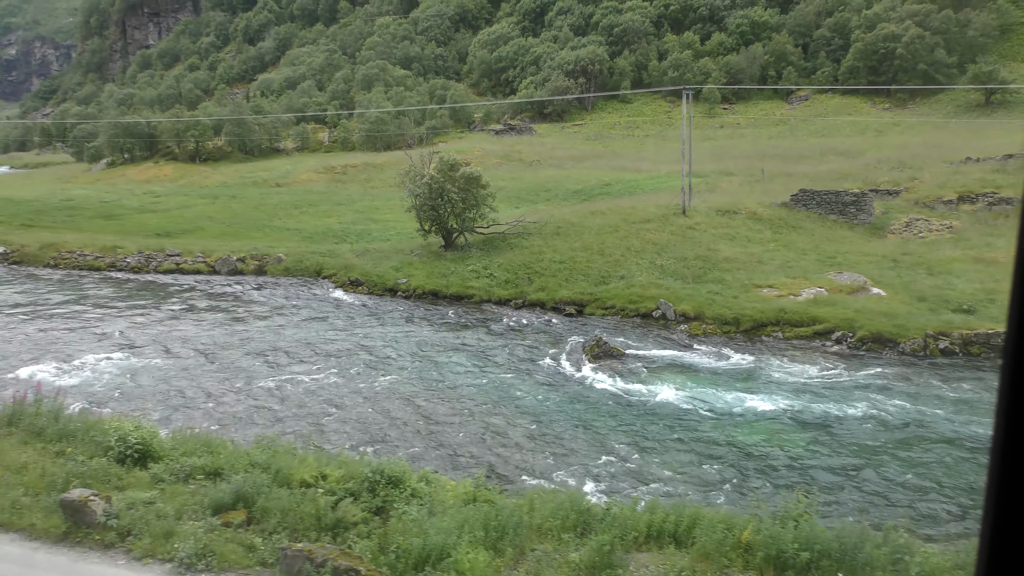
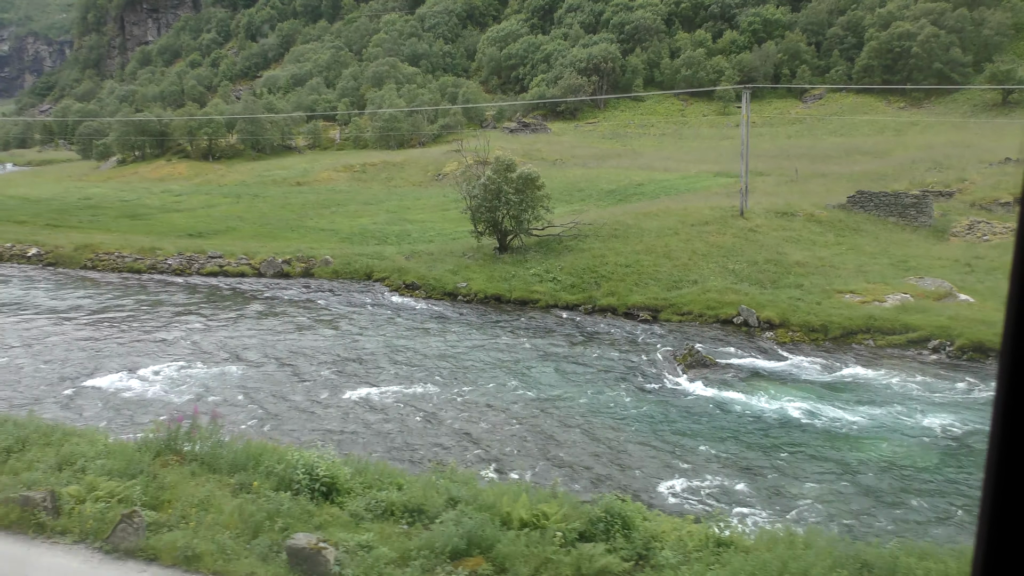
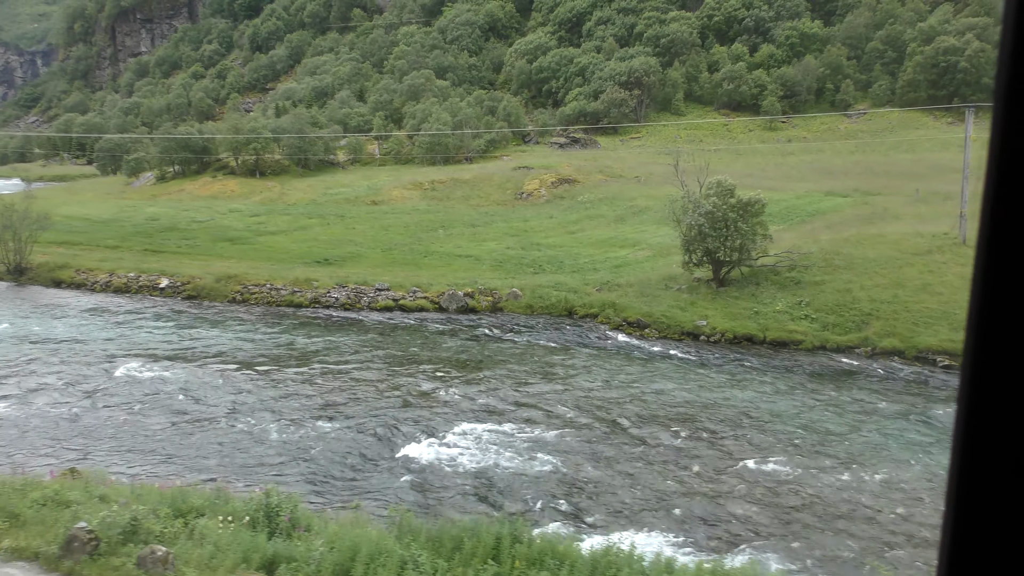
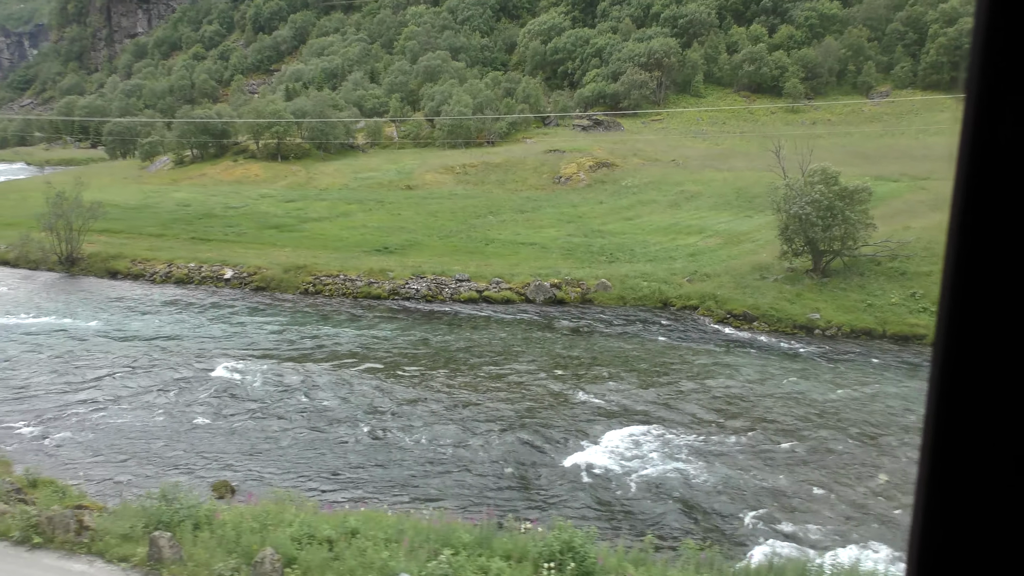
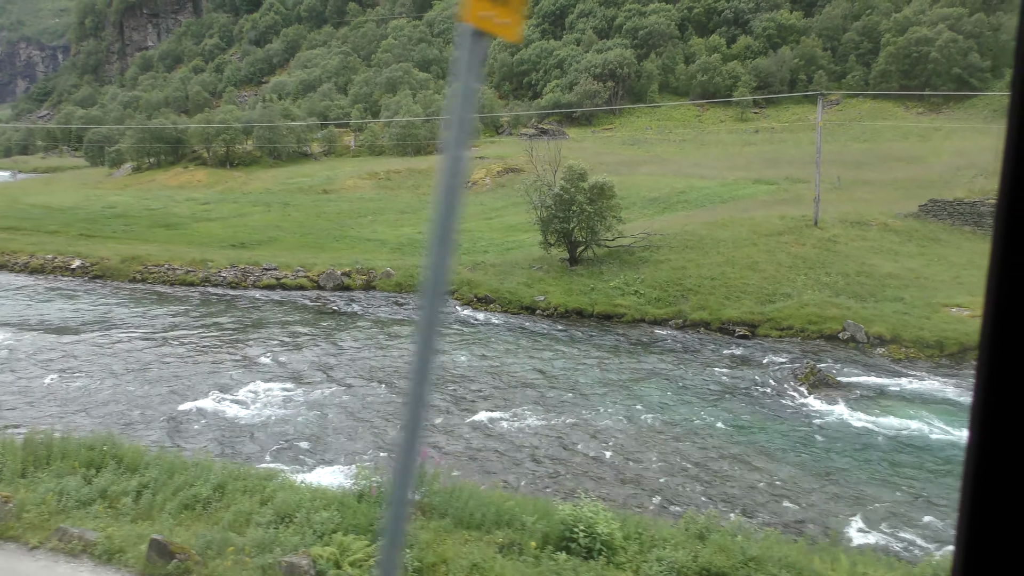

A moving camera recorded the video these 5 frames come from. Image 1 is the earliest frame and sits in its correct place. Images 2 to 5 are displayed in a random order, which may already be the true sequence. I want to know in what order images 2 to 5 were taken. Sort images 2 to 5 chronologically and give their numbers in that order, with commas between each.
2, 5, 3, 4
